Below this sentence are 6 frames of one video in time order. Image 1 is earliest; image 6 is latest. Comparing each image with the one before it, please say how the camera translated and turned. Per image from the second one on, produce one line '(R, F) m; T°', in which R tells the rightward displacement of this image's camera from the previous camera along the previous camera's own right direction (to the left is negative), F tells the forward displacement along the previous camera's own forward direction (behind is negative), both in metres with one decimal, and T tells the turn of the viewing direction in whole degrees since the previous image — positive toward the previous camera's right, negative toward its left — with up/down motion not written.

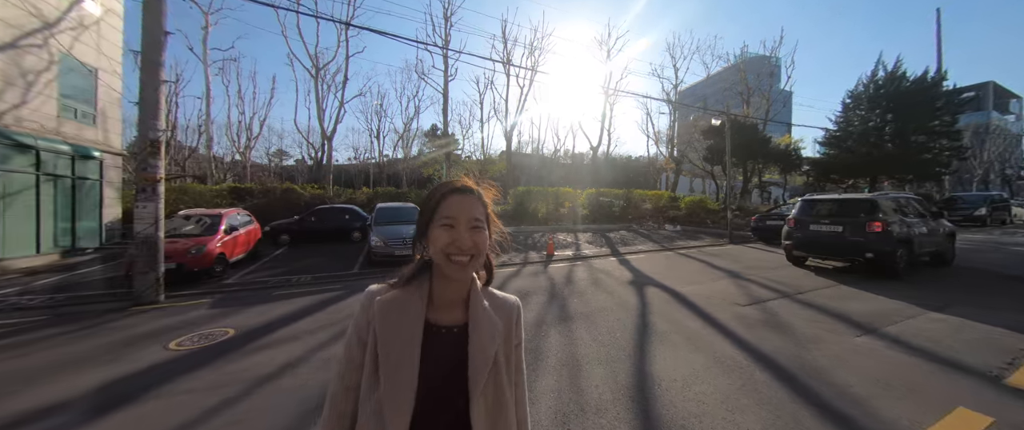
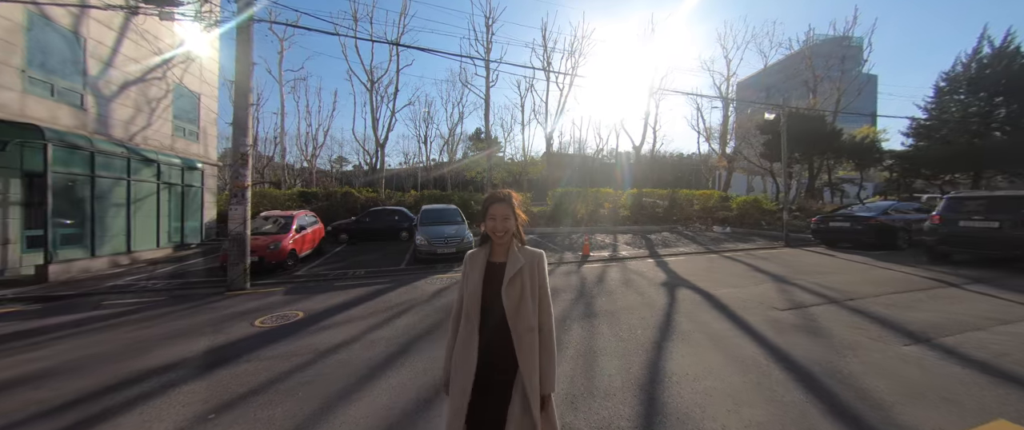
(+0.2, -0.3) m; -8°
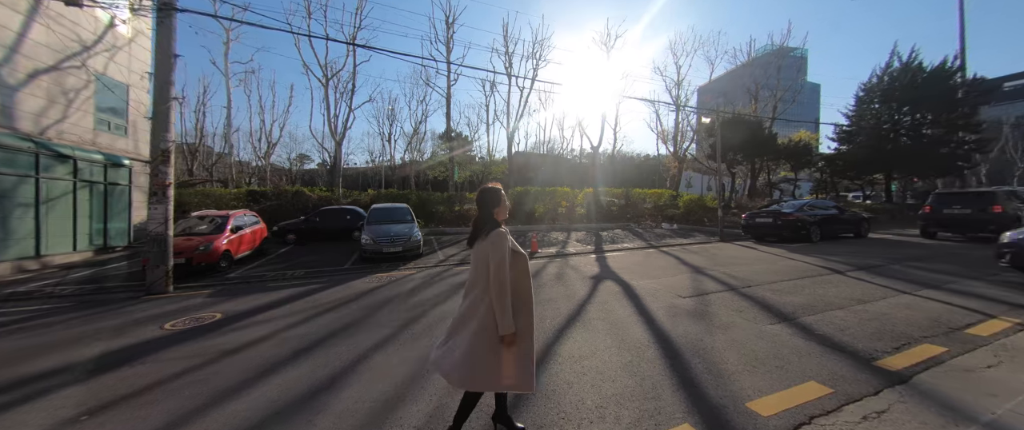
(+0.9, -0.2) m; +5°
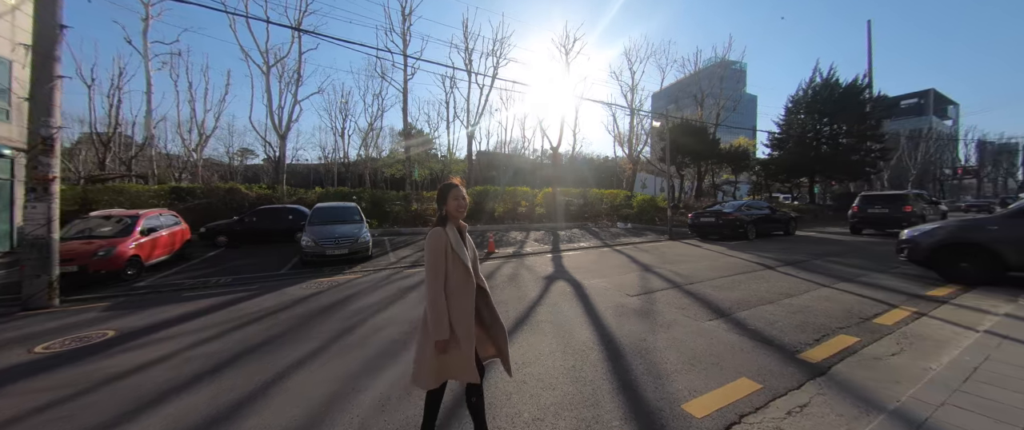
(+0.3, +0.2) m; +7°
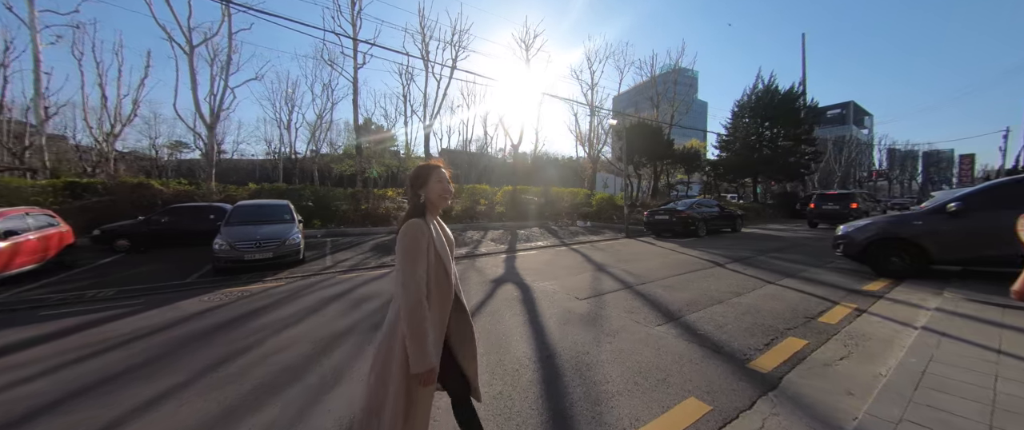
(+0.5, +0.5) m; +6°
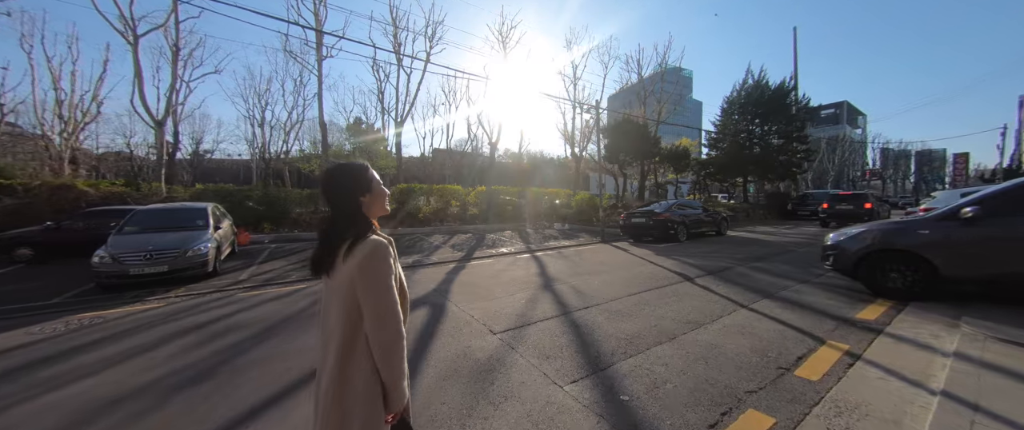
(+1.3, +1.1) m; +1°
